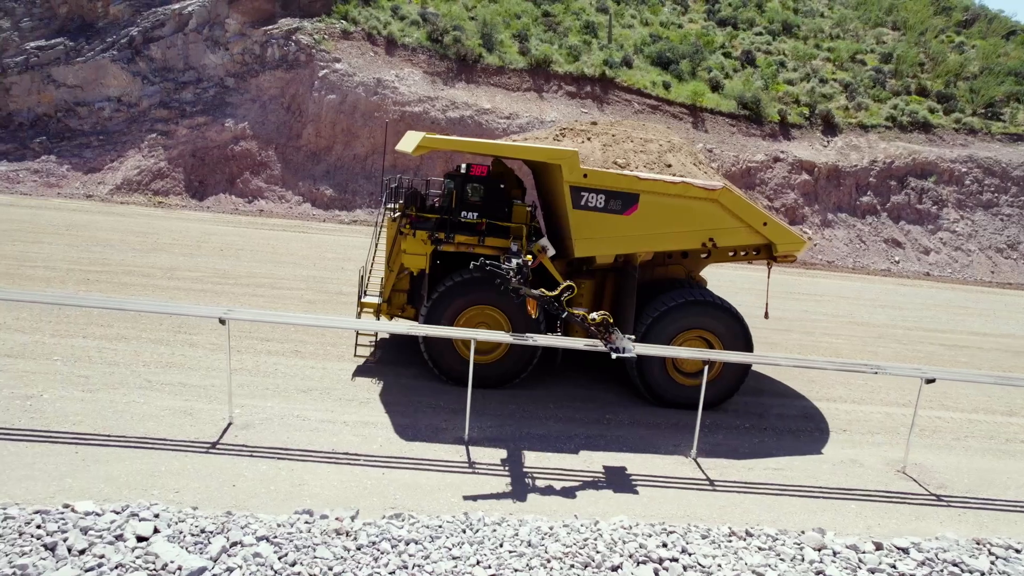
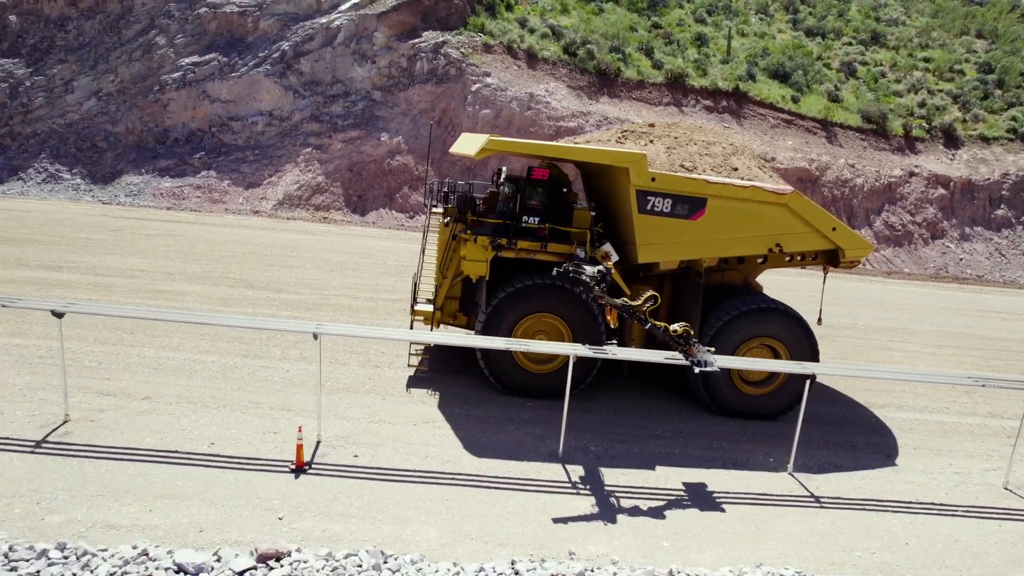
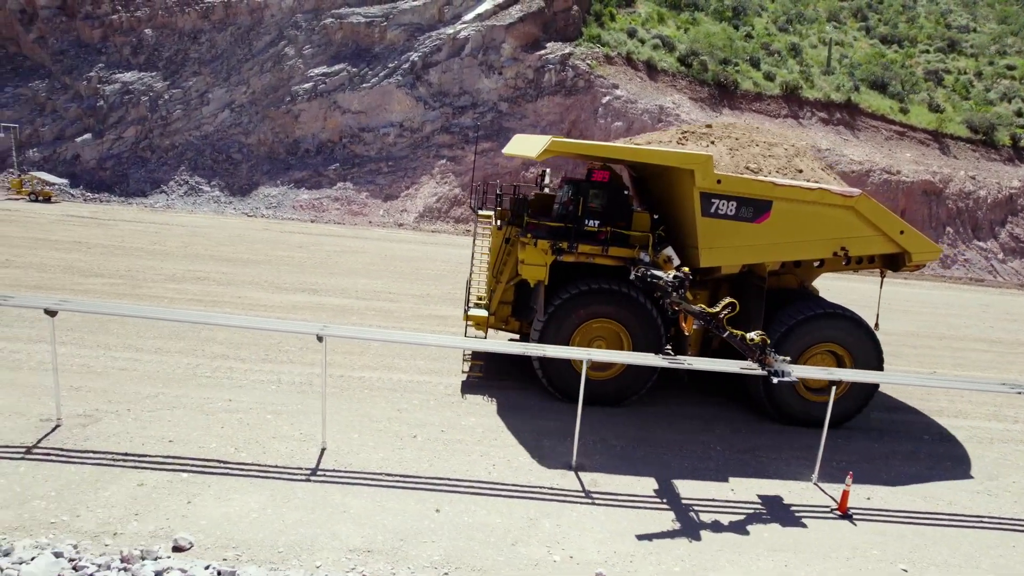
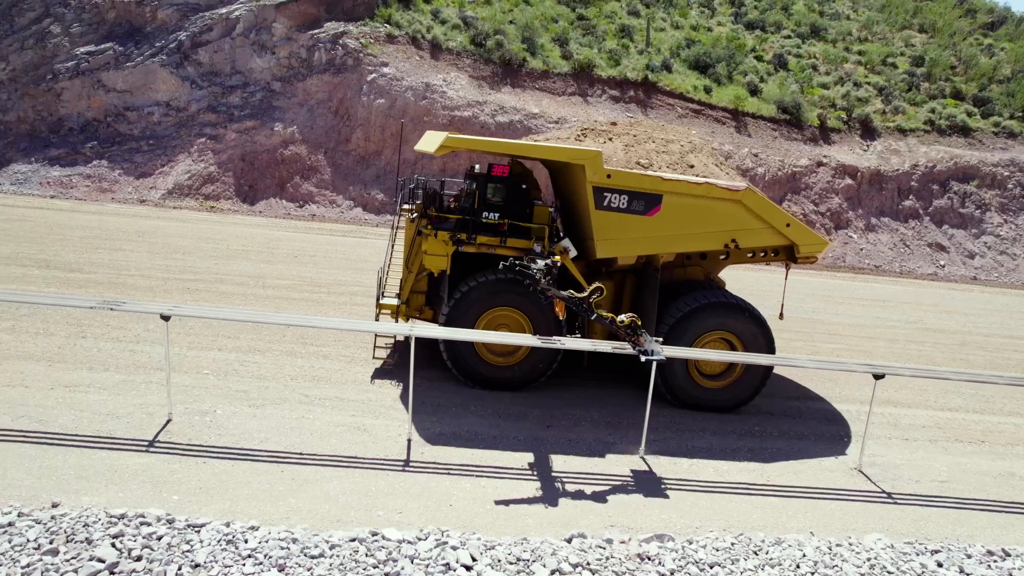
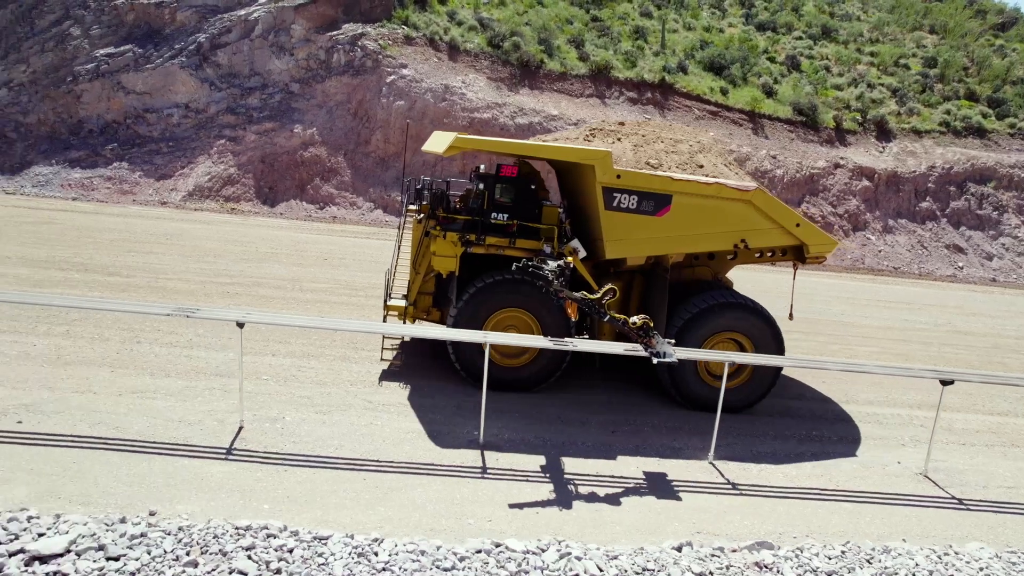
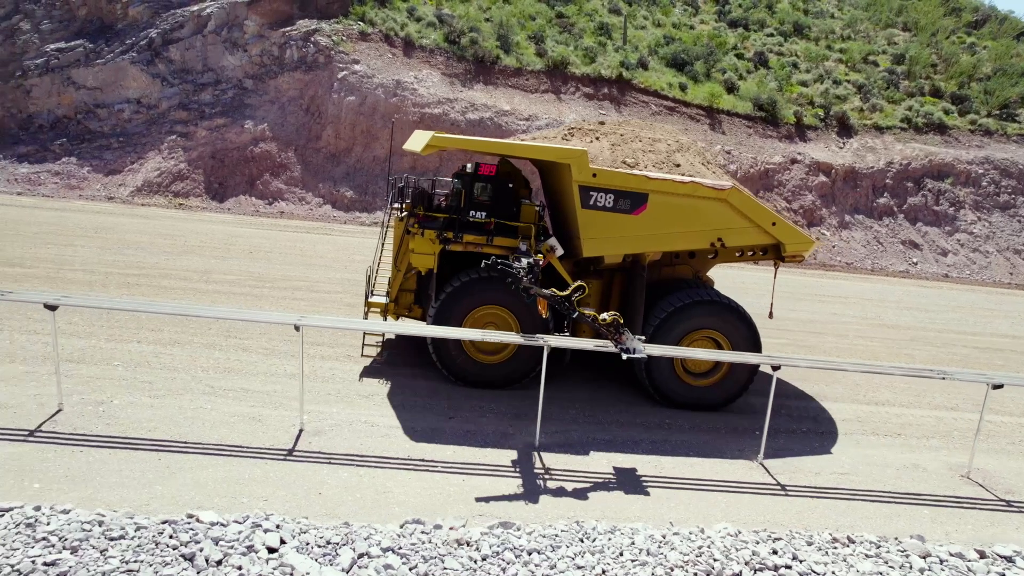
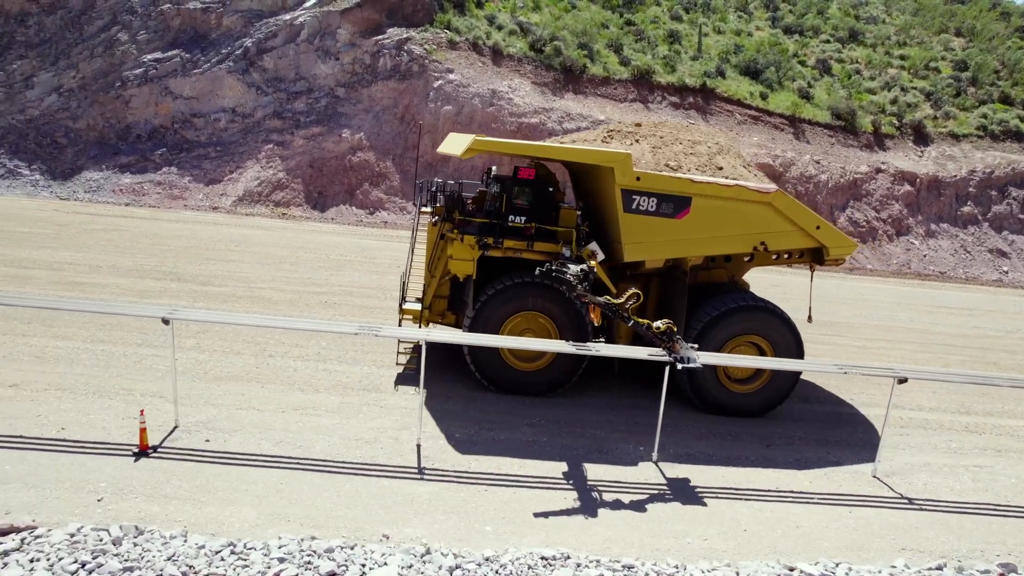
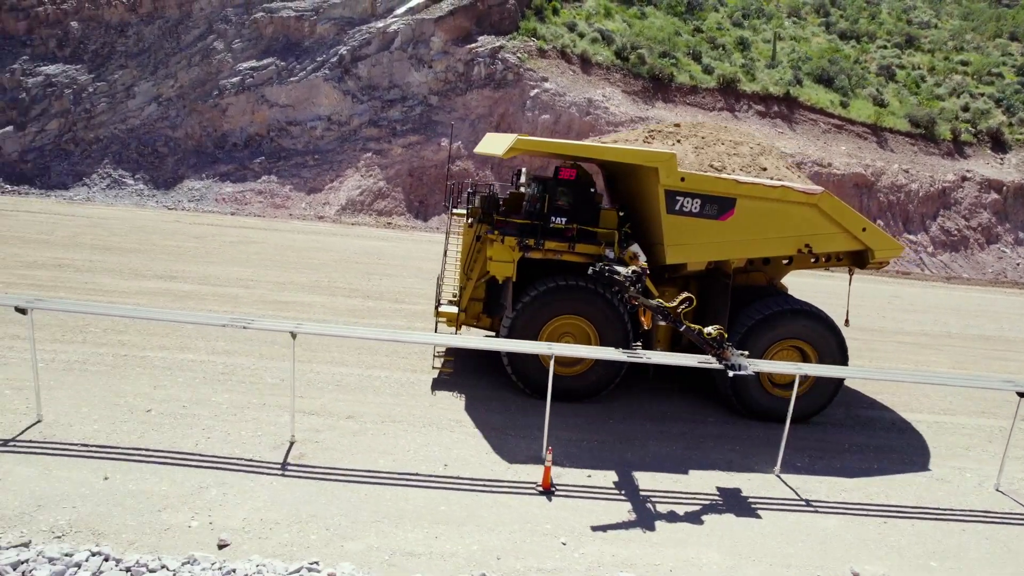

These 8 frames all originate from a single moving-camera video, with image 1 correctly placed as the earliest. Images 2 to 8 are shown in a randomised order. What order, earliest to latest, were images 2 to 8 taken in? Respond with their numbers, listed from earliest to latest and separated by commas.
6, 4, 5, 7, 2, 8, 3
